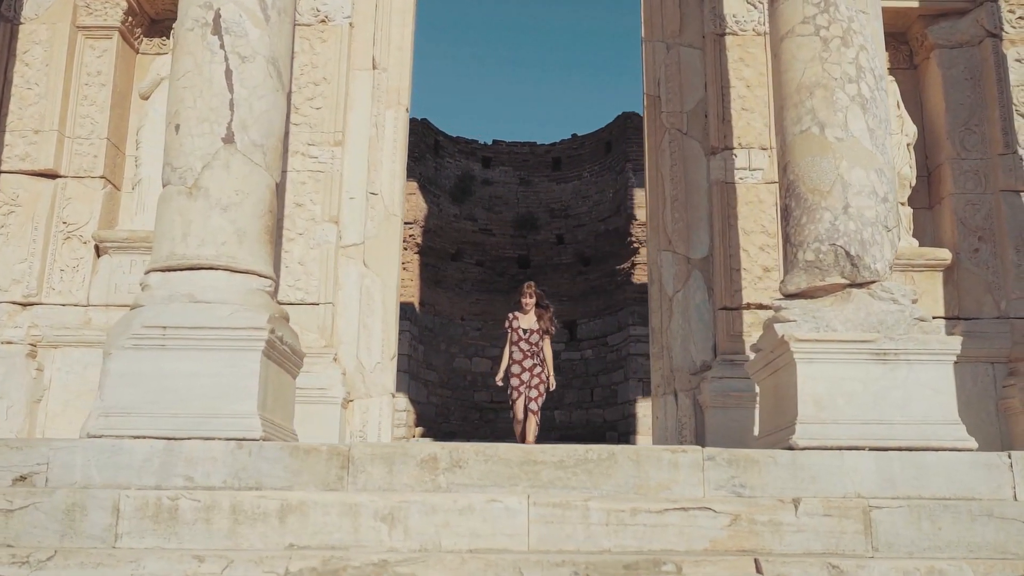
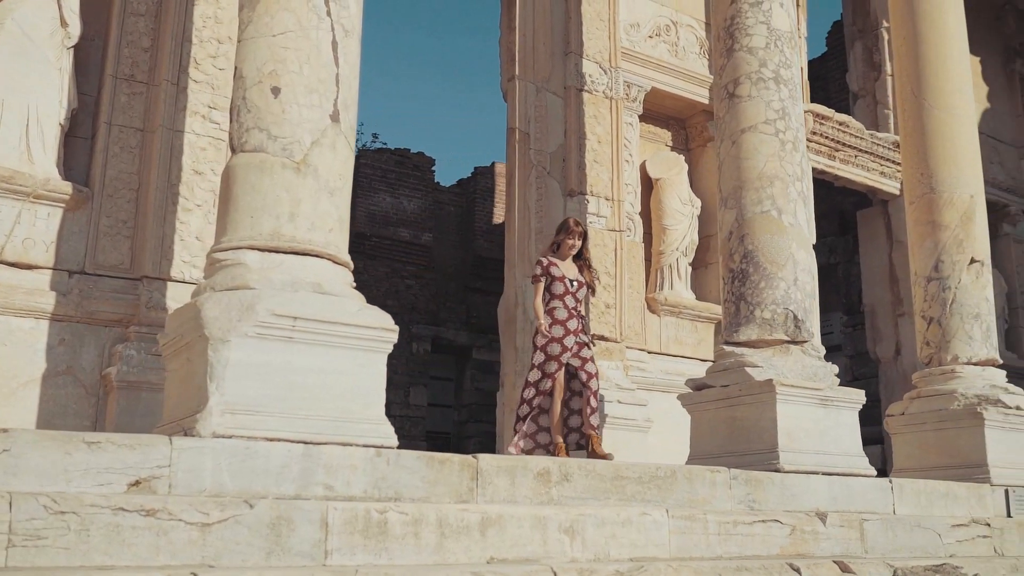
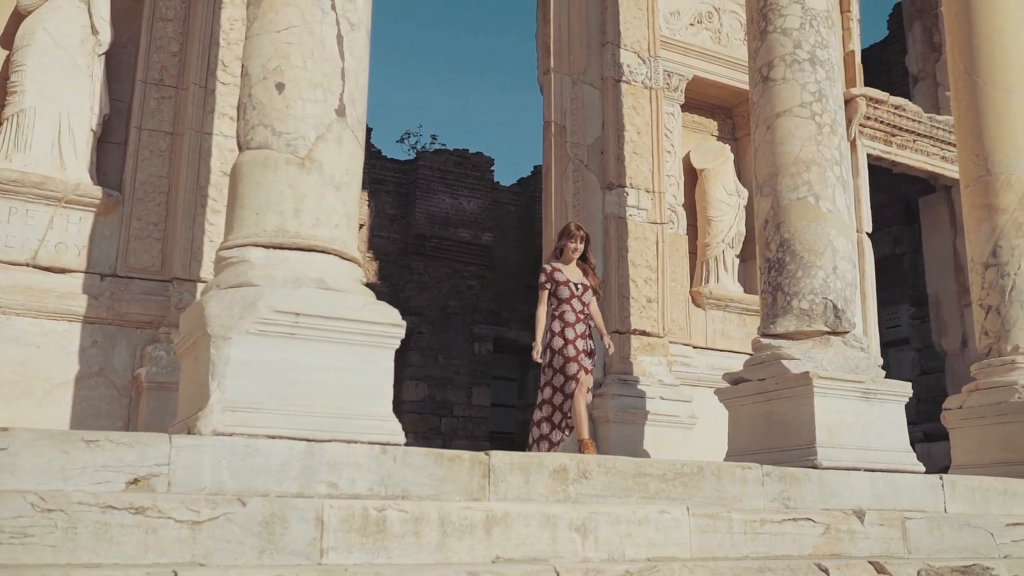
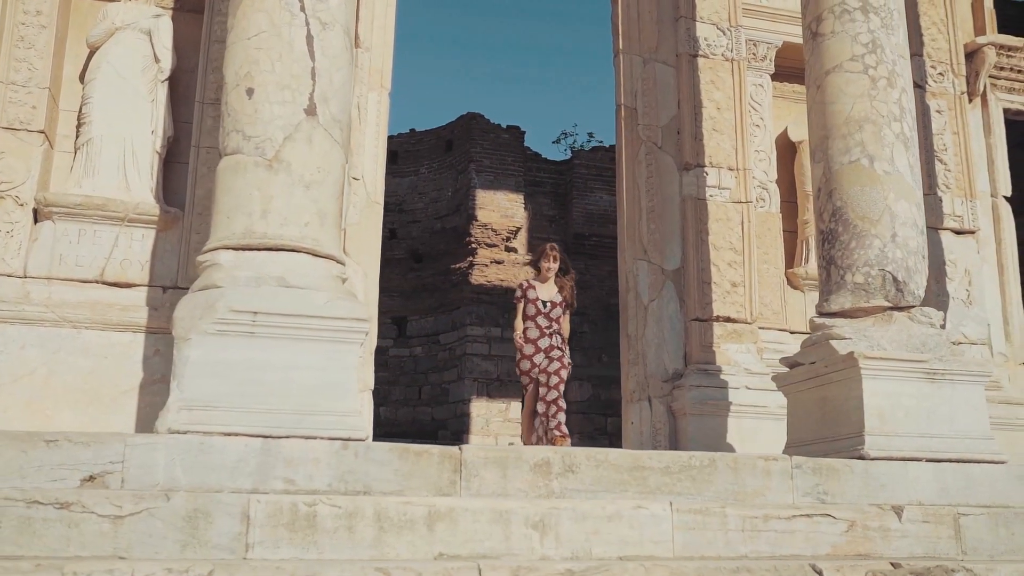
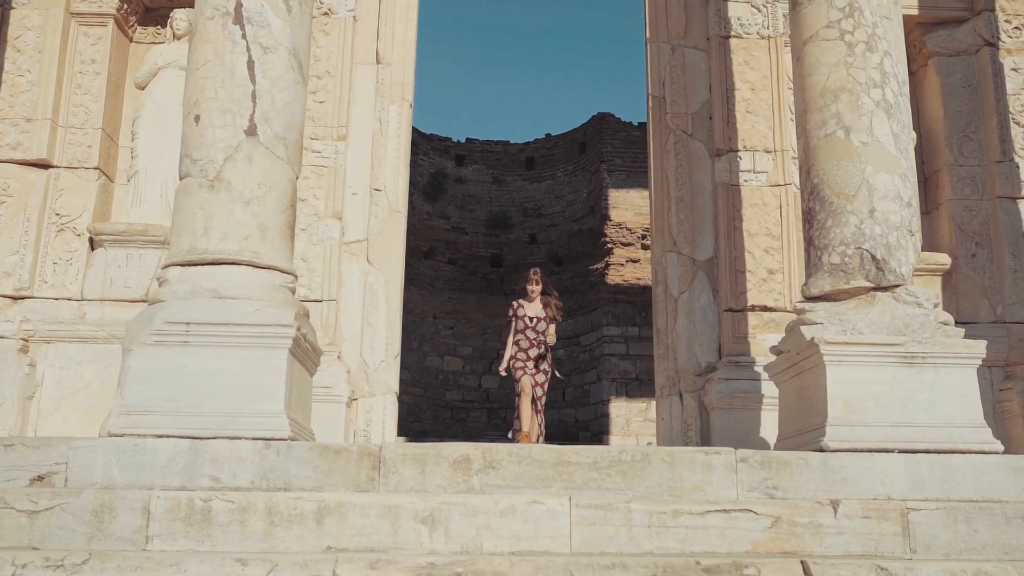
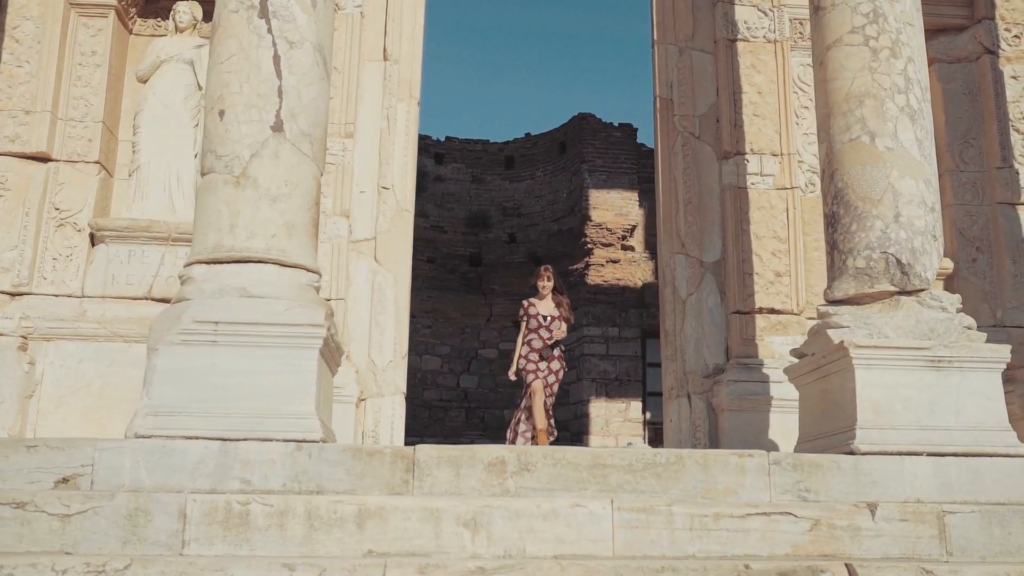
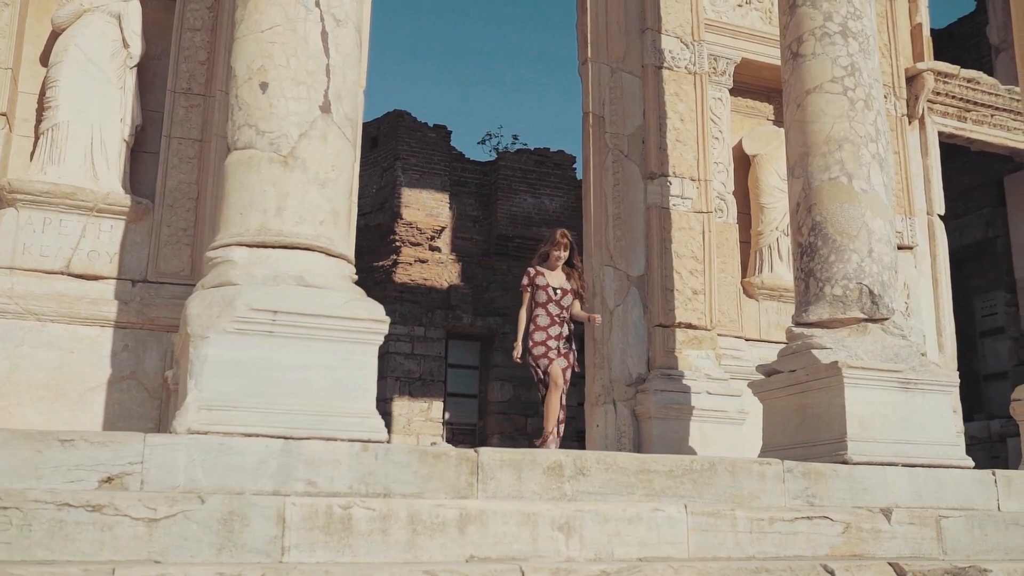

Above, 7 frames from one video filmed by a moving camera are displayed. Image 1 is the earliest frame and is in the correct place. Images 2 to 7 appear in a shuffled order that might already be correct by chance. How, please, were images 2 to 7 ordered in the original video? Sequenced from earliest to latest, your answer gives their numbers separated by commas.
5, 6, 4, 7, 3, 2
